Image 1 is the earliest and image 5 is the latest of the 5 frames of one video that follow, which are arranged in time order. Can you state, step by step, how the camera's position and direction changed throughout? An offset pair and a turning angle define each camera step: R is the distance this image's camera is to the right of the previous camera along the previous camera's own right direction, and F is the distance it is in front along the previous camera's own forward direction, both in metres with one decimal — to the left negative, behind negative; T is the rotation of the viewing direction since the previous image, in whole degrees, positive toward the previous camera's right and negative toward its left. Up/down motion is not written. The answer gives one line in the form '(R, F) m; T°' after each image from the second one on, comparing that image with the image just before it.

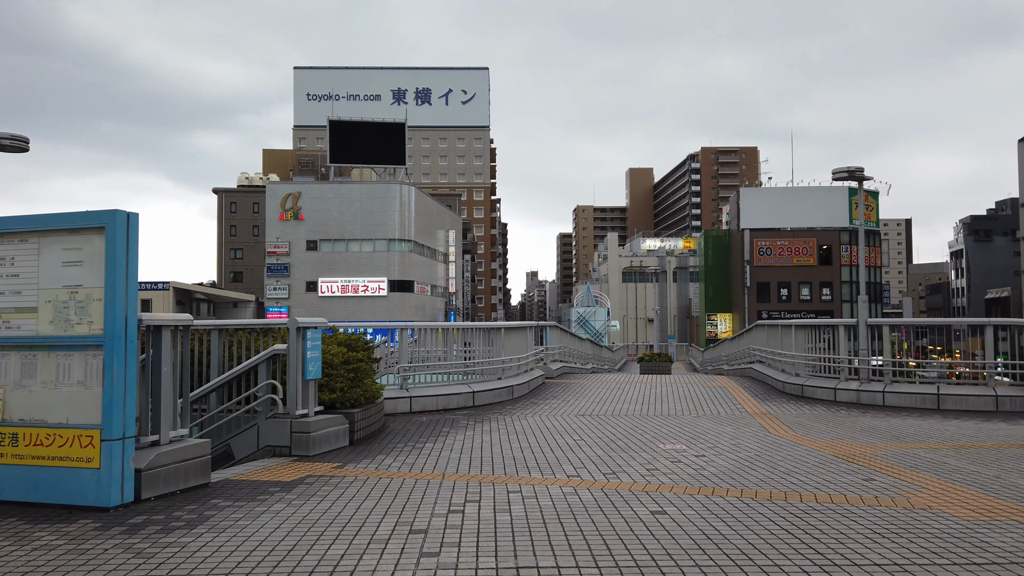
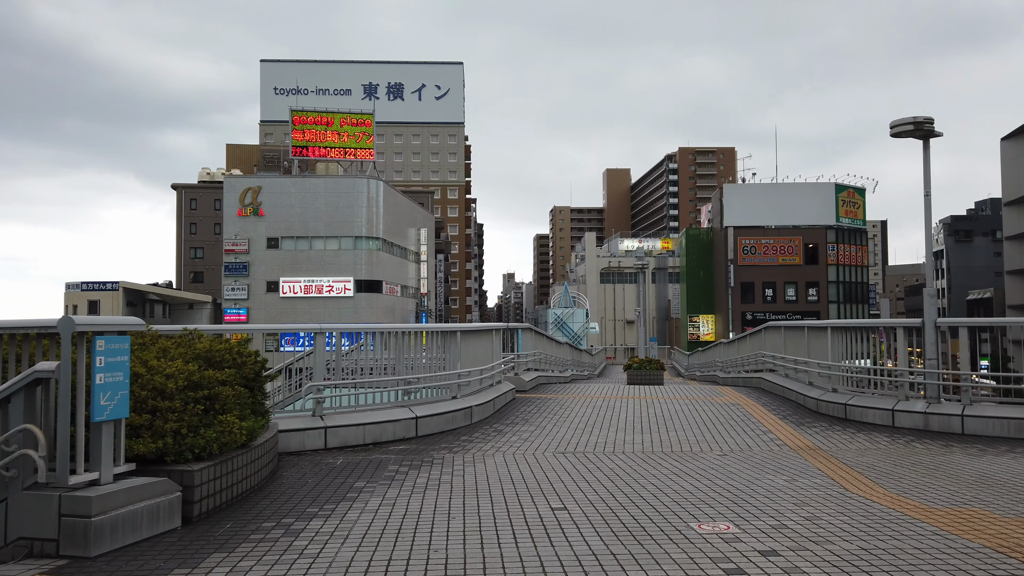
(+0.3, +3.3) m; +2°
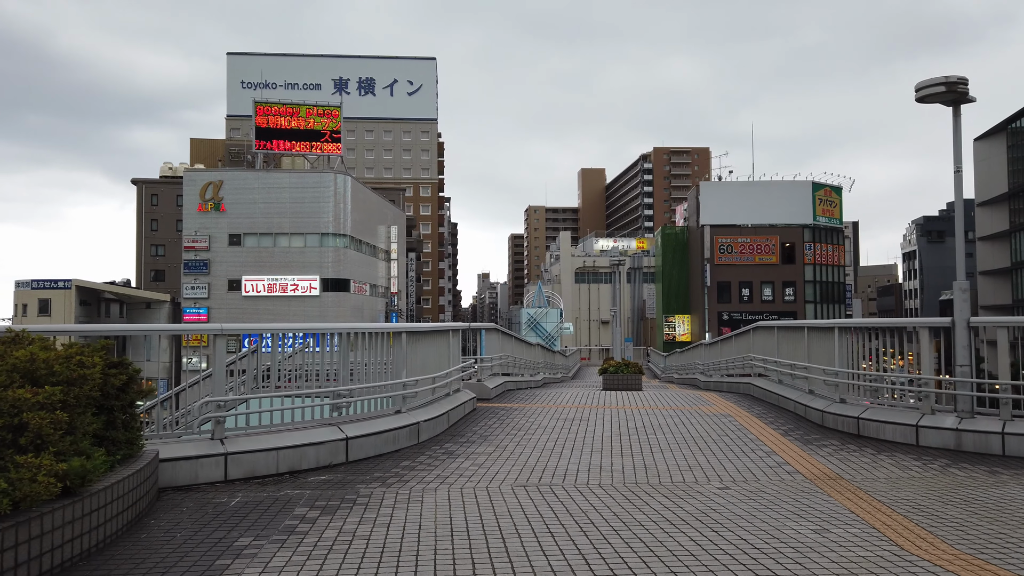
(+0.2, +1.7) m; +2°
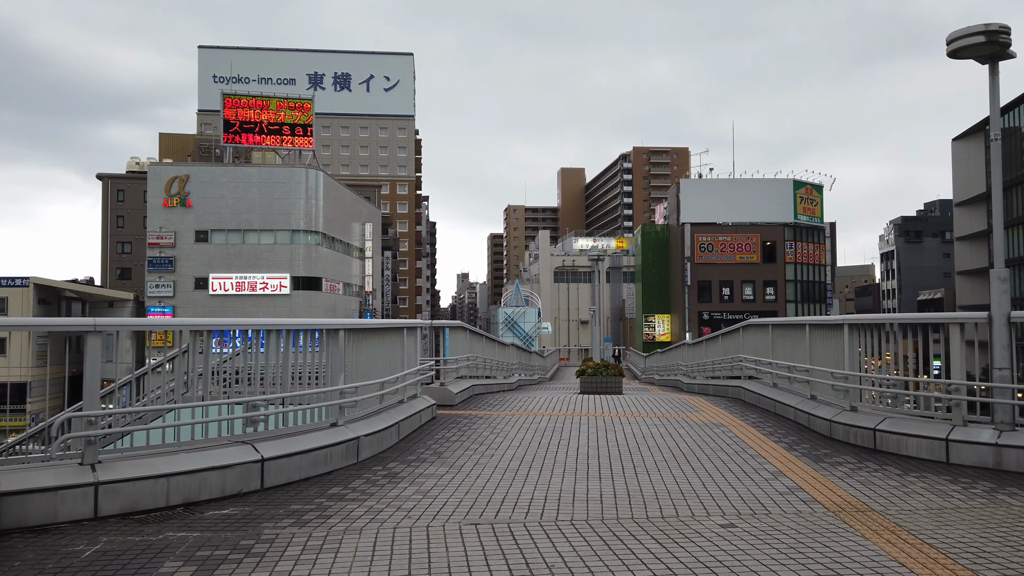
(+0.2, +1.4) m; +2°
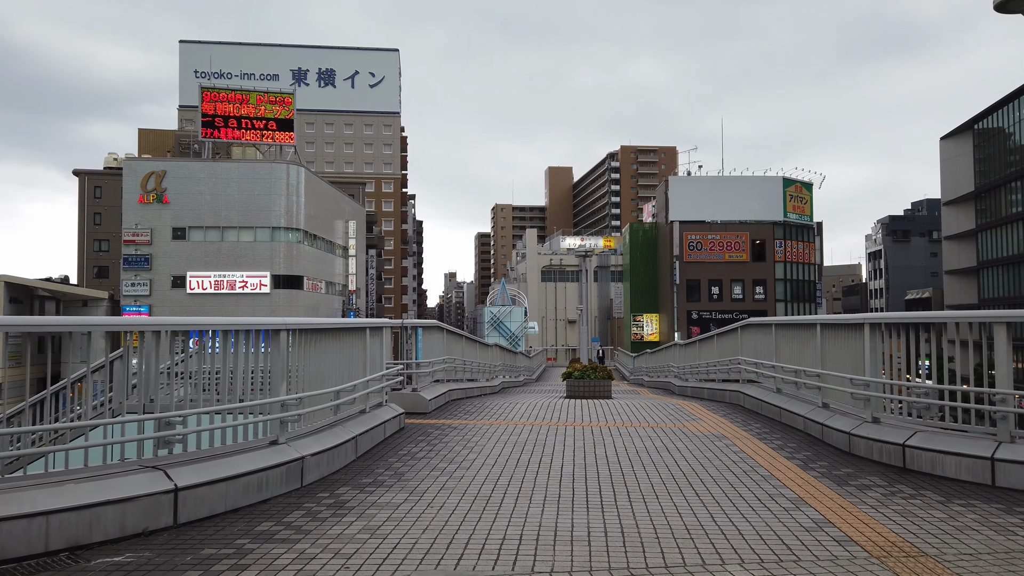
(+0.1, +1.1) m; +1°
